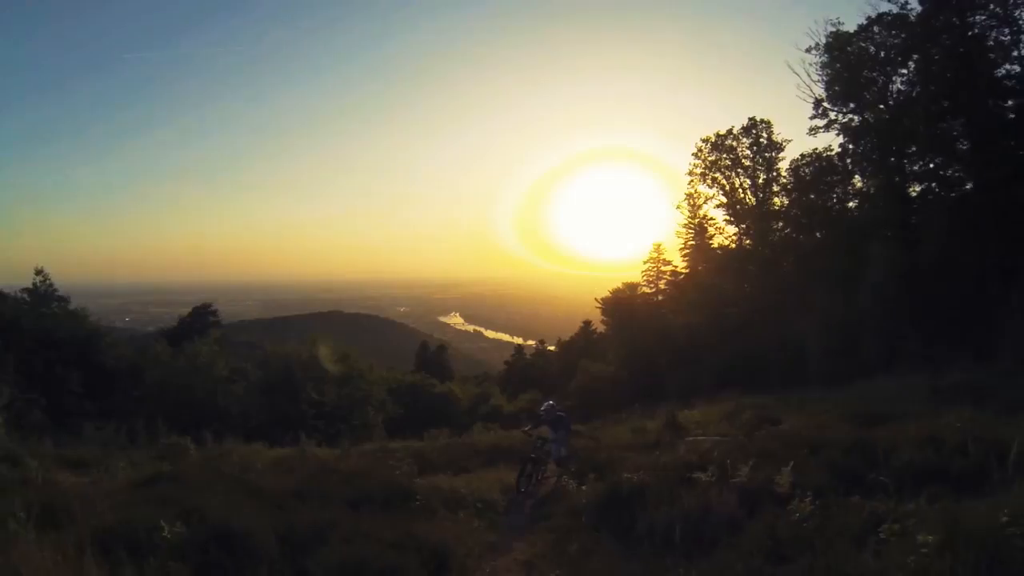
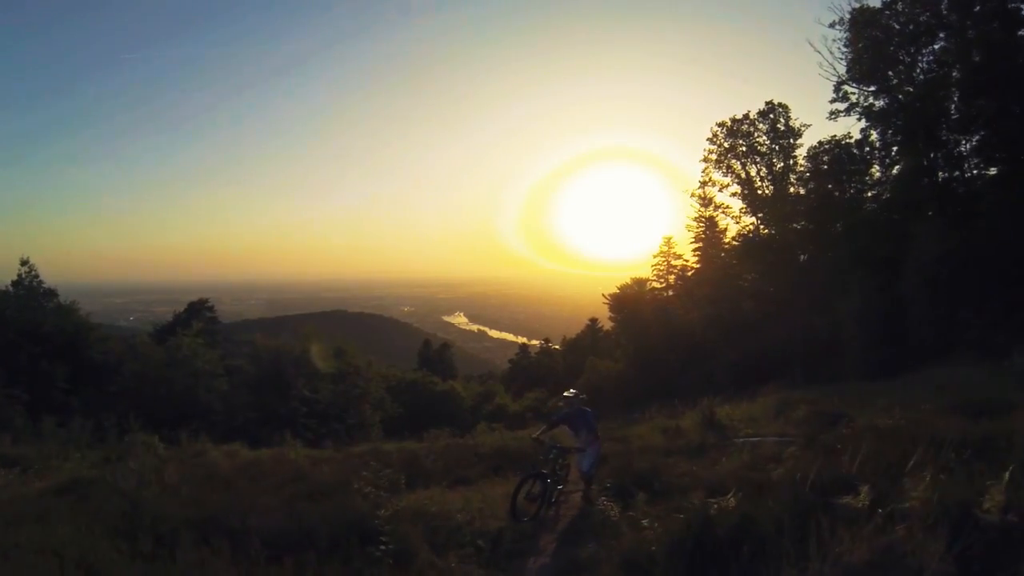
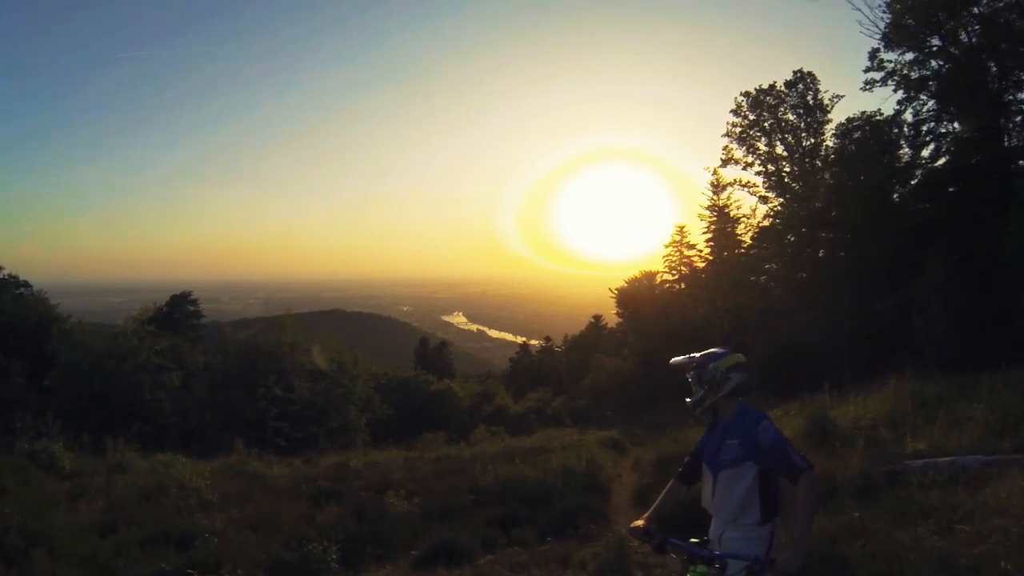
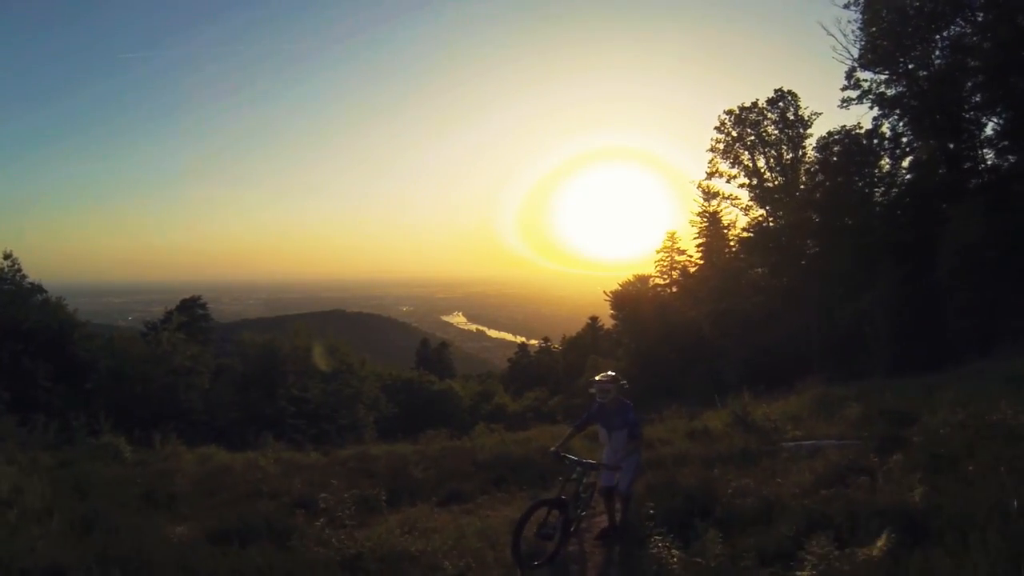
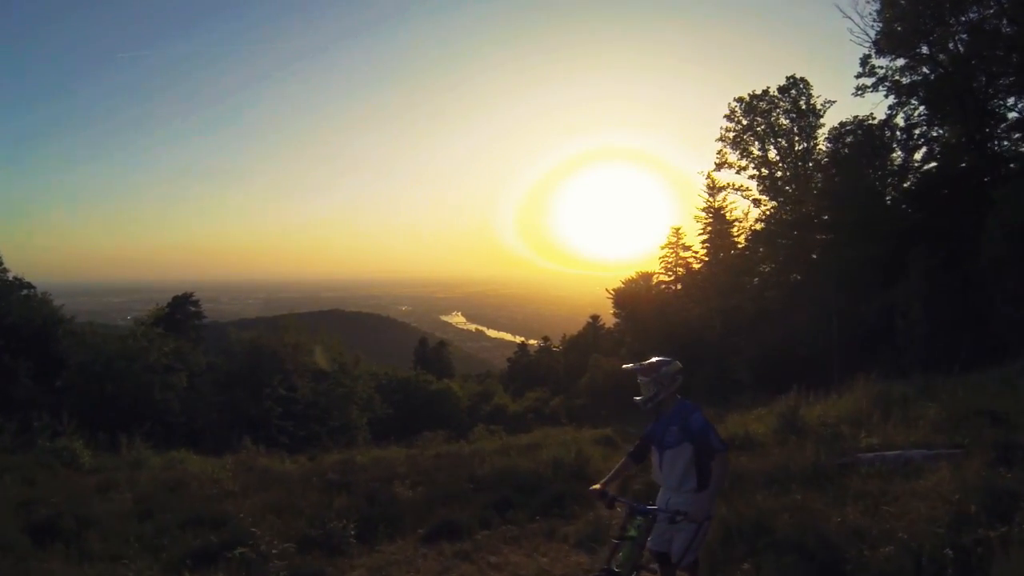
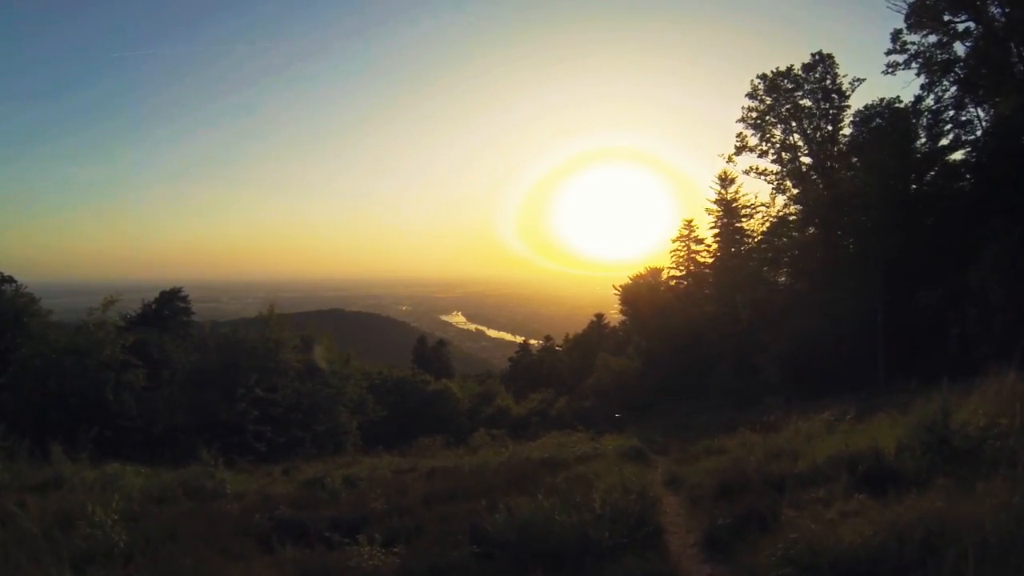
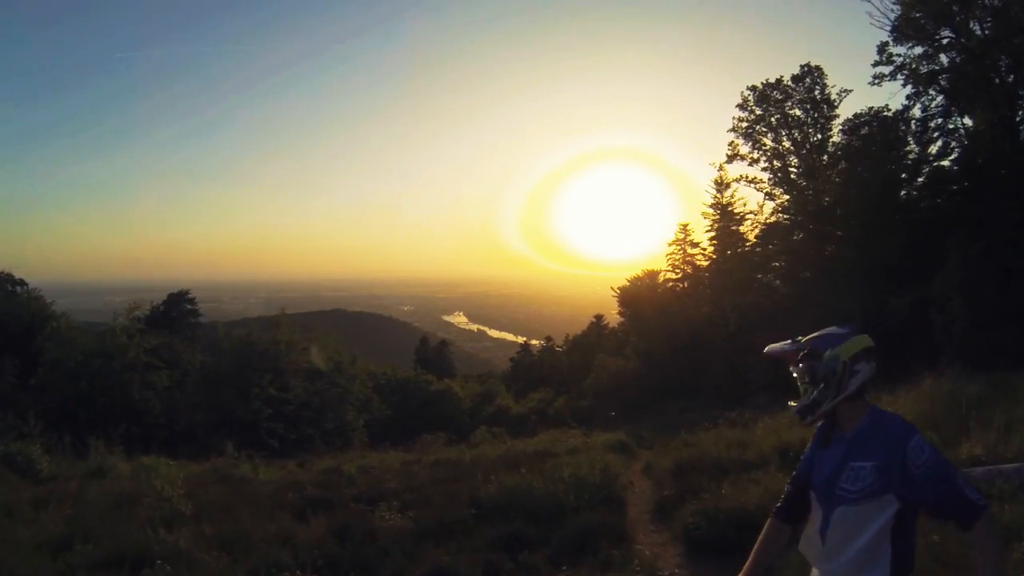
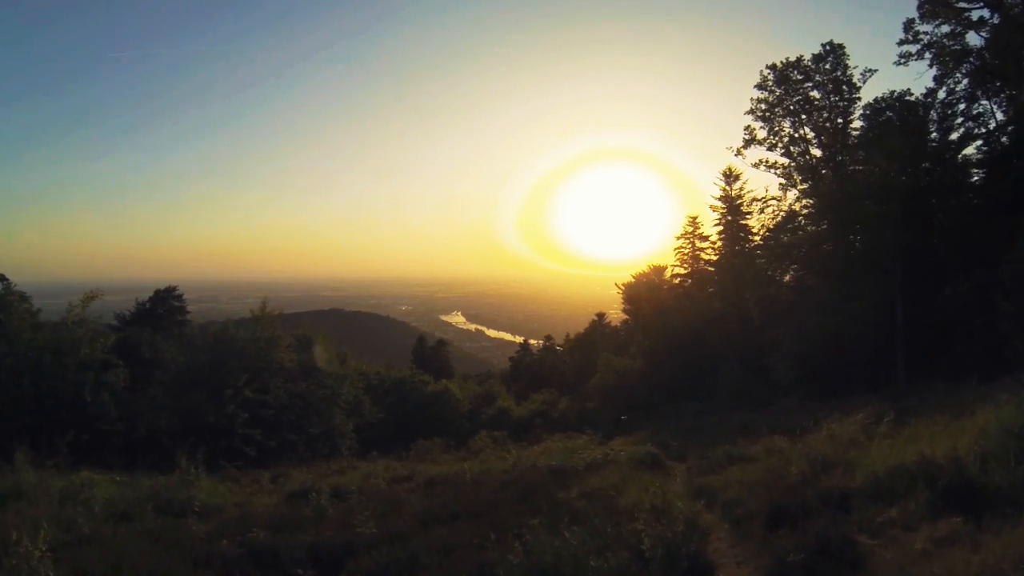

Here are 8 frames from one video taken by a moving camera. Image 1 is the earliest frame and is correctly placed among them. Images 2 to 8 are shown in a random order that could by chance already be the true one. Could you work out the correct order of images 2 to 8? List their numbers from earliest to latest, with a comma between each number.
2, 4, 5, 3, 7, 6, 8
